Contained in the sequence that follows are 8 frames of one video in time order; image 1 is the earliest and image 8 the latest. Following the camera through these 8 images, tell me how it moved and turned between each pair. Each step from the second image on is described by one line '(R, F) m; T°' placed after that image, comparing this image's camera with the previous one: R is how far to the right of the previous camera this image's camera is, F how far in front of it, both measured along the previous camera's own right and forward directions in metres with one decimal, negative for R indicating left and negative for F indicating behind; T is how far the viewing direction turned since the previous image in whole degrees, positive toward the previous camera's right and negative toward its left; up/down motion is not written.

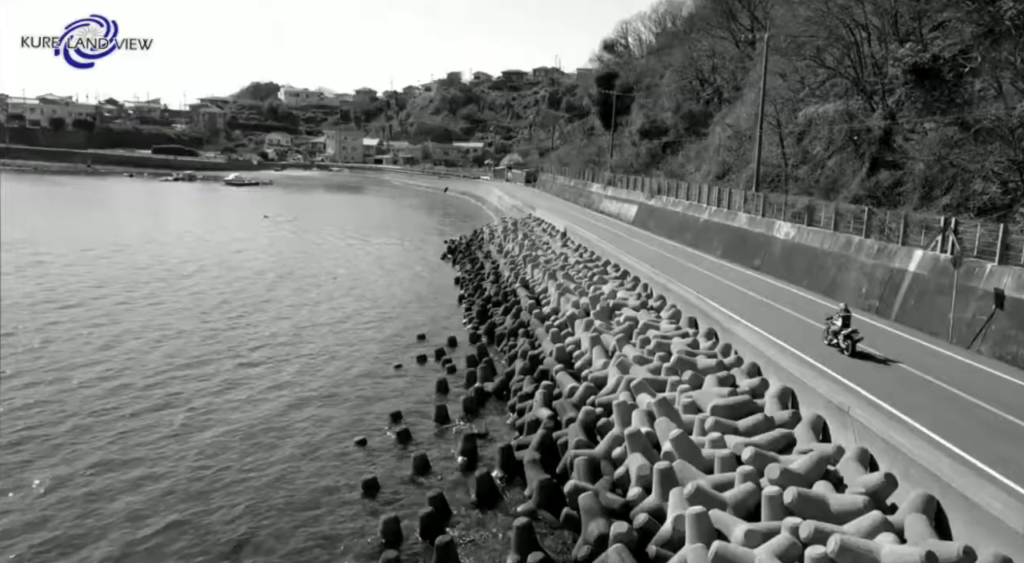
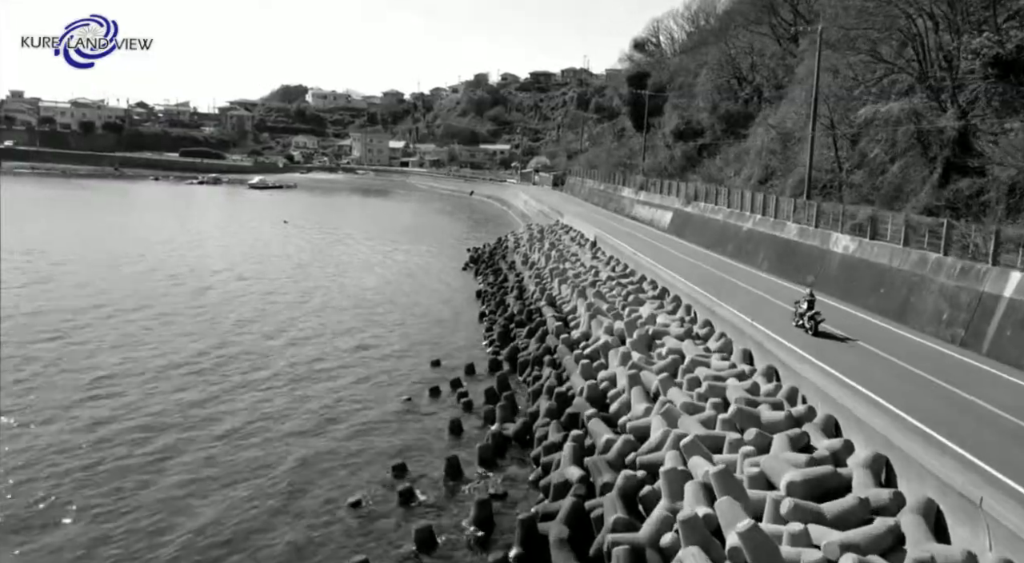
(+0.1, +2.2) m; -2°
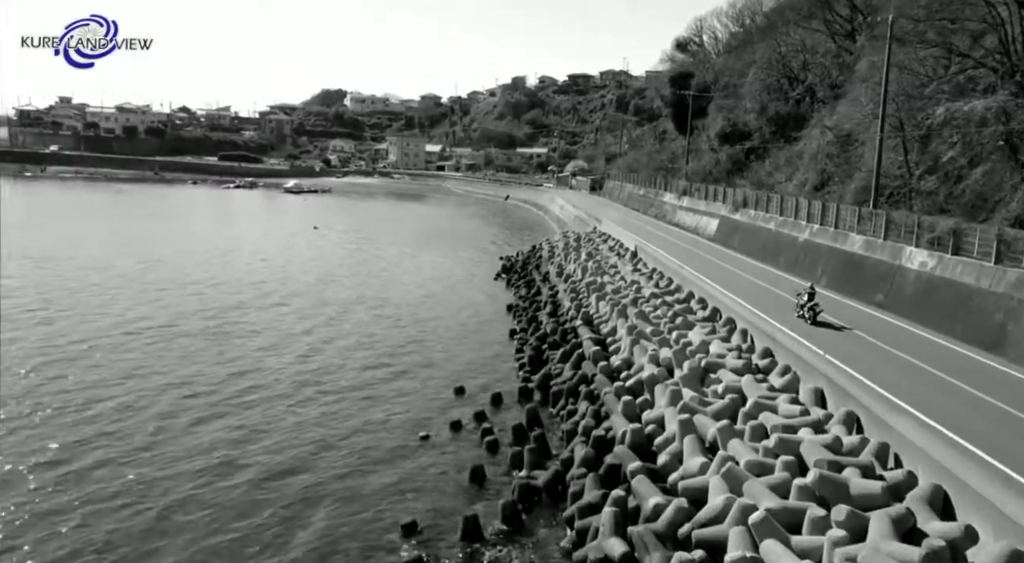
(+0.1, +2.0) m; -2°
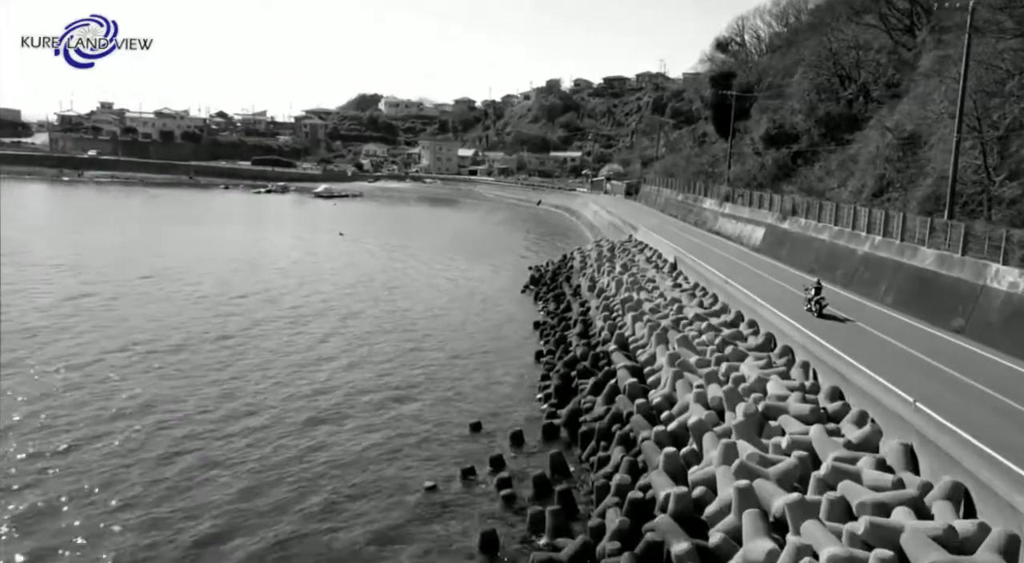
(+0.2, +2.1) m; -2°
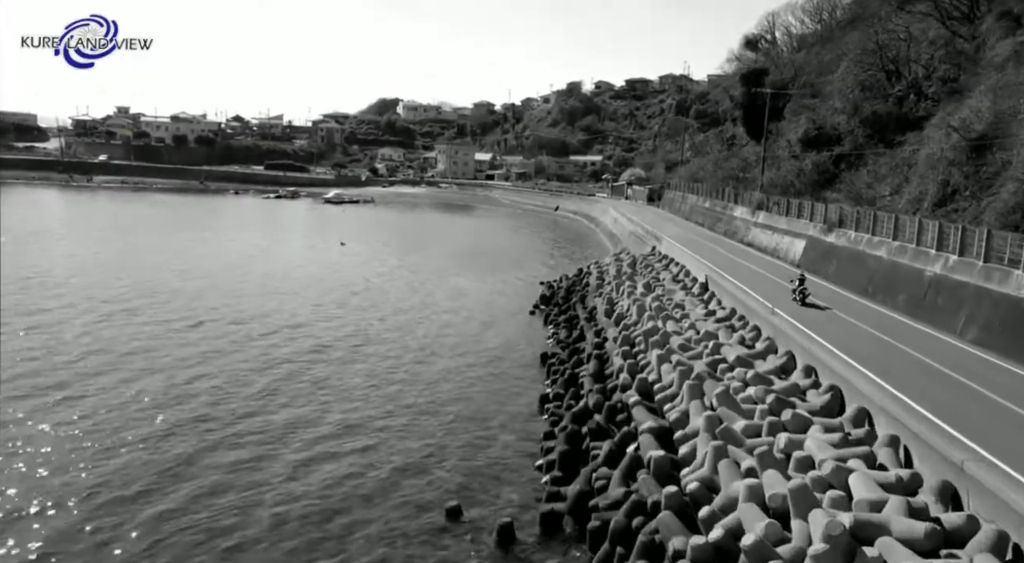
(+0.4, +3.5) m; -1°
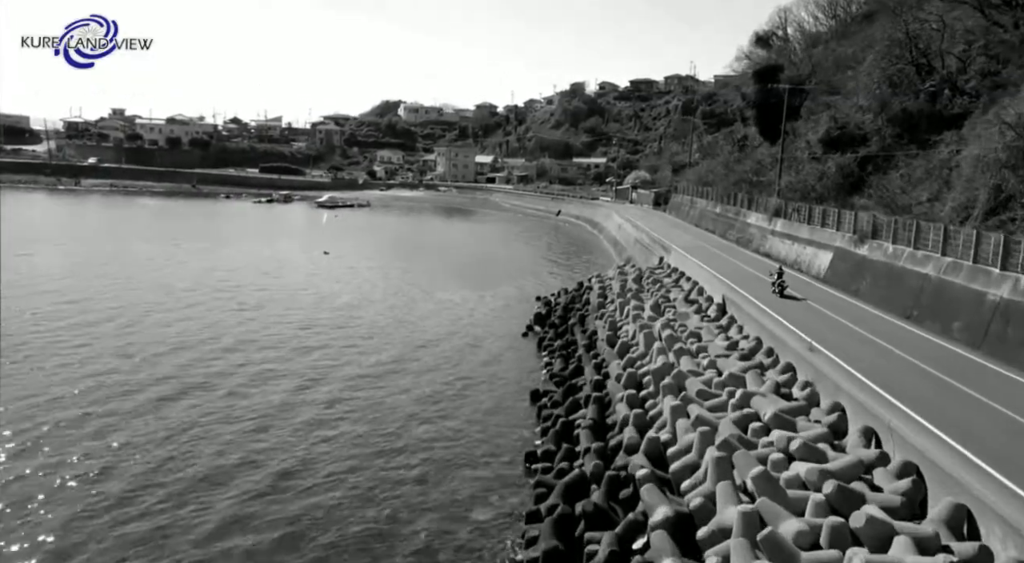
(+0.4, +3.2) m; 0°
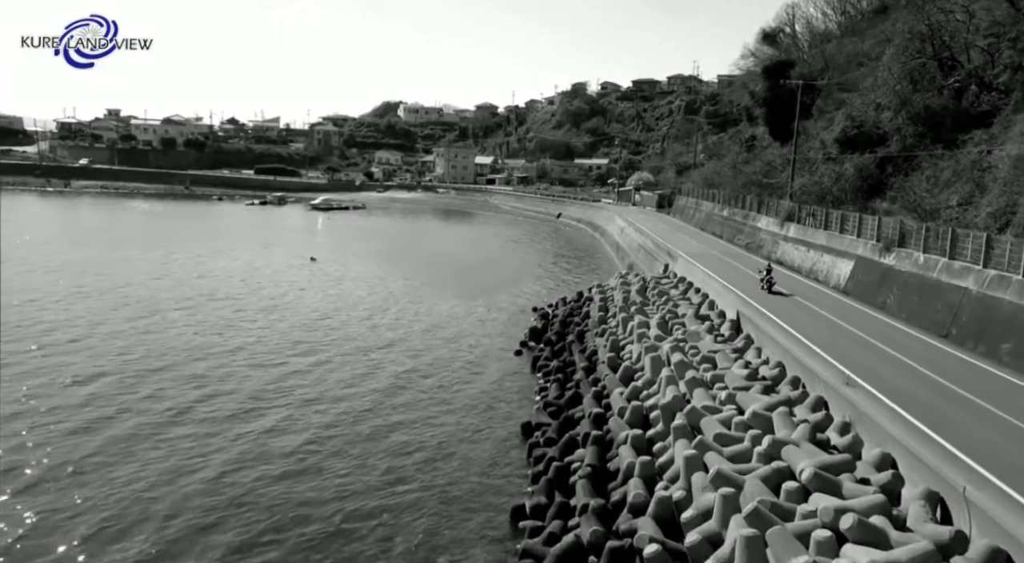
(+0.2, +2.1) m; 0°
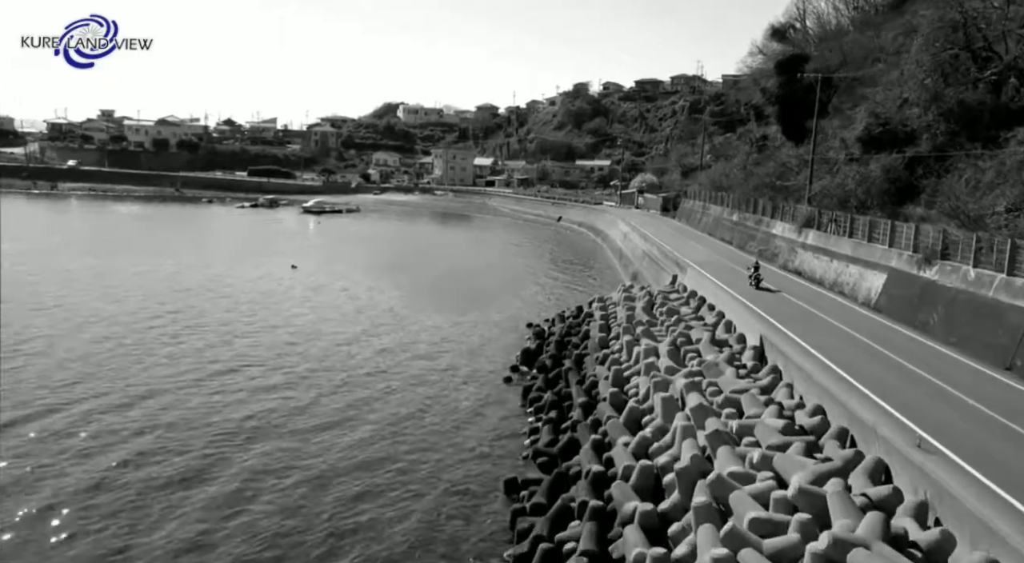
(+0.3, +2.7) m; 0°
